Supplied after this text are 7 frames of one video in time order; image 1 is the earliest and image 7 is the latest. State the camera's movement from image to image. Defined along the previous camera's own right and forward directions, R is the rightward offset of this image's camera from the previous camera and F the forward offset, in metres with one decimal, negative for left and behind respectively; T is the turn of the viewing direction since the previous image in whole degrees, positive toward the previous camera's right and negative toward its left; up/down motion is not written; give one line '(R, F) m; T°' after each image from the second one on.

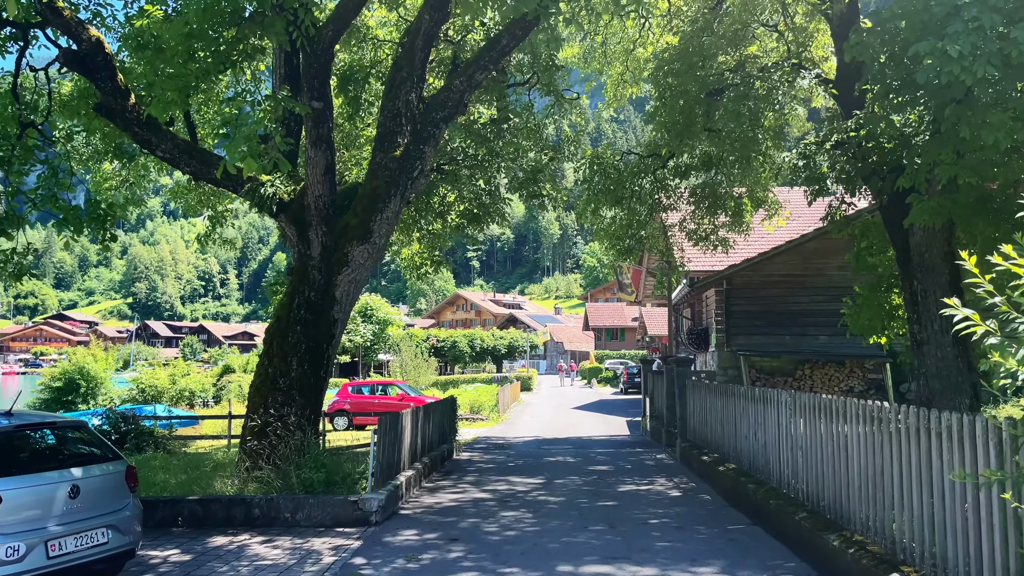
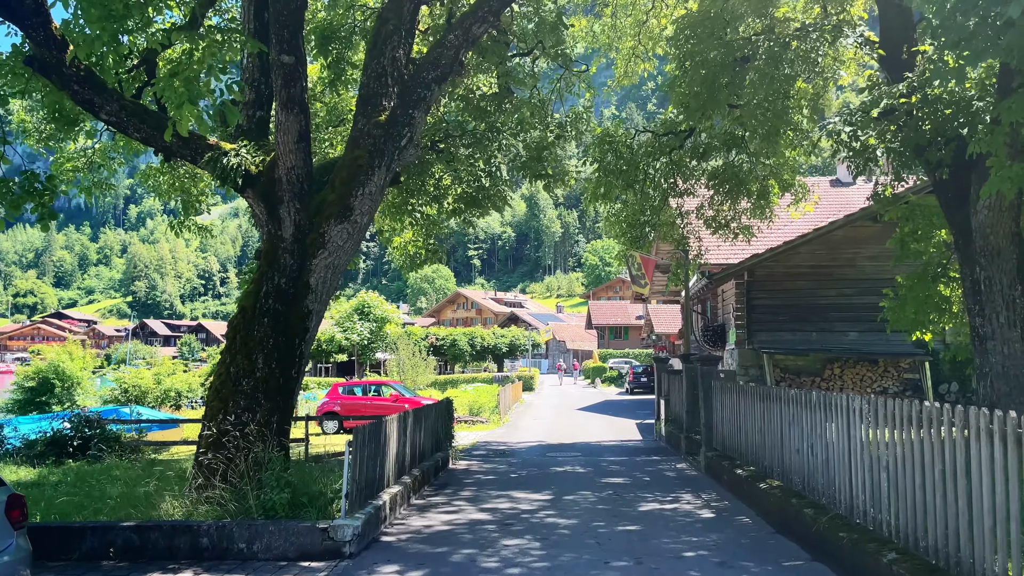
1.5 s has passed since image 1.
(0.0, +1.4) m; 0°
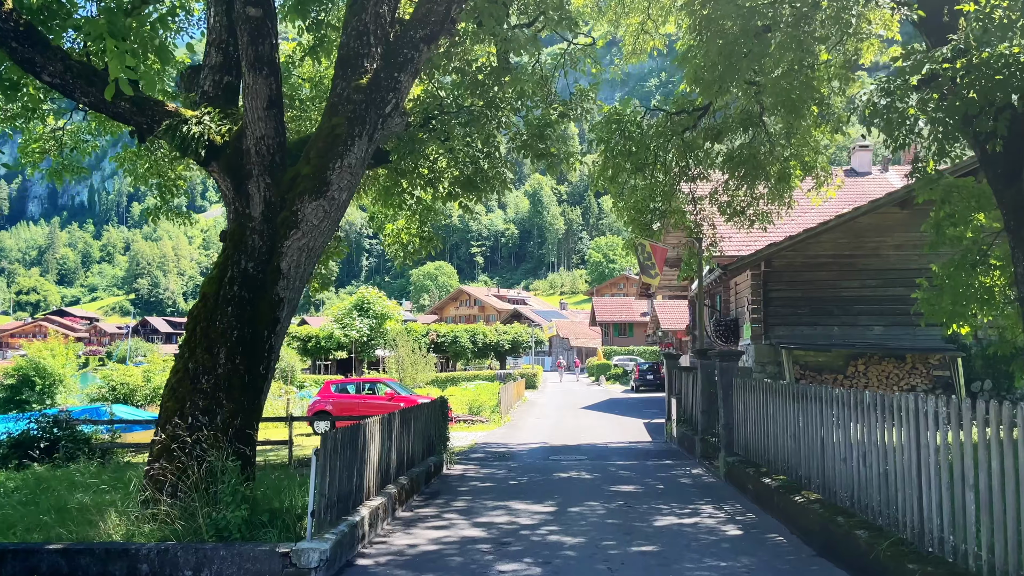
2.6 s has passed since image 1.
(+0.1, +1.0) m; 0°
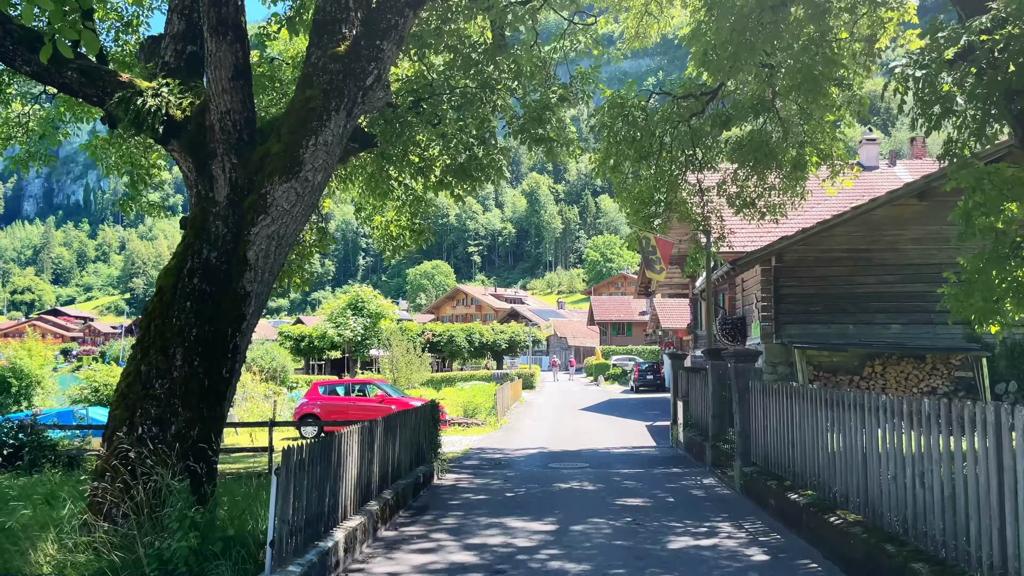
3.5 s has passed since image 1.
(0.0, +0.9) m; 0°
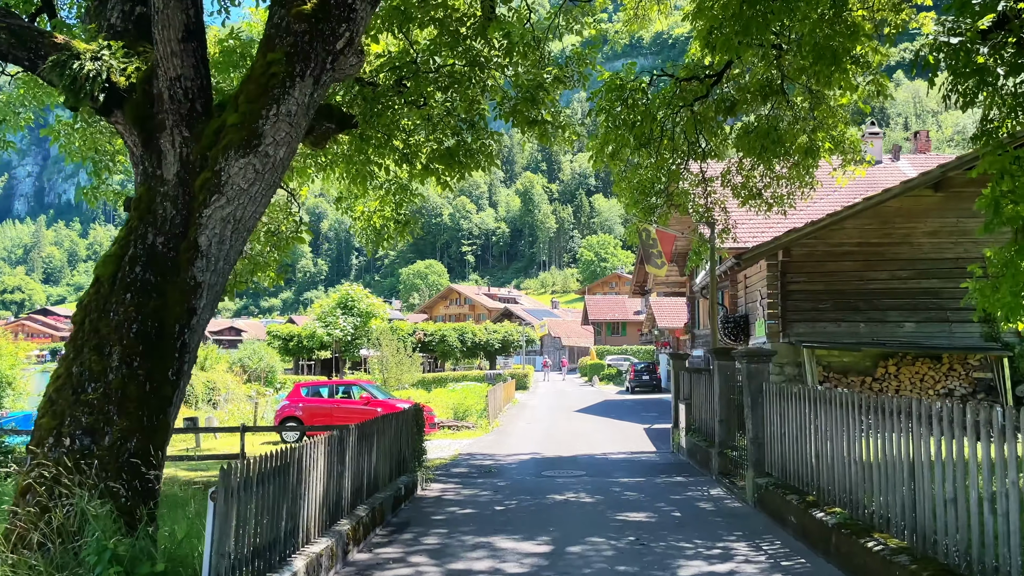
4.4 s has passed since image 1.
(0.0, +0.8) m; 0°
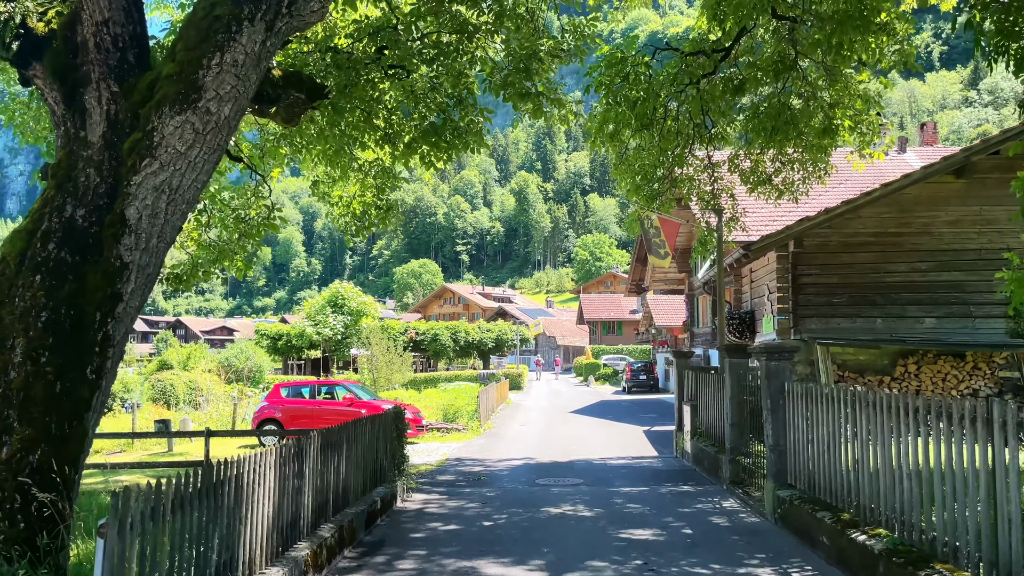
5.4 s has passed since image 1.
(0.0, +0.9) m; 0°
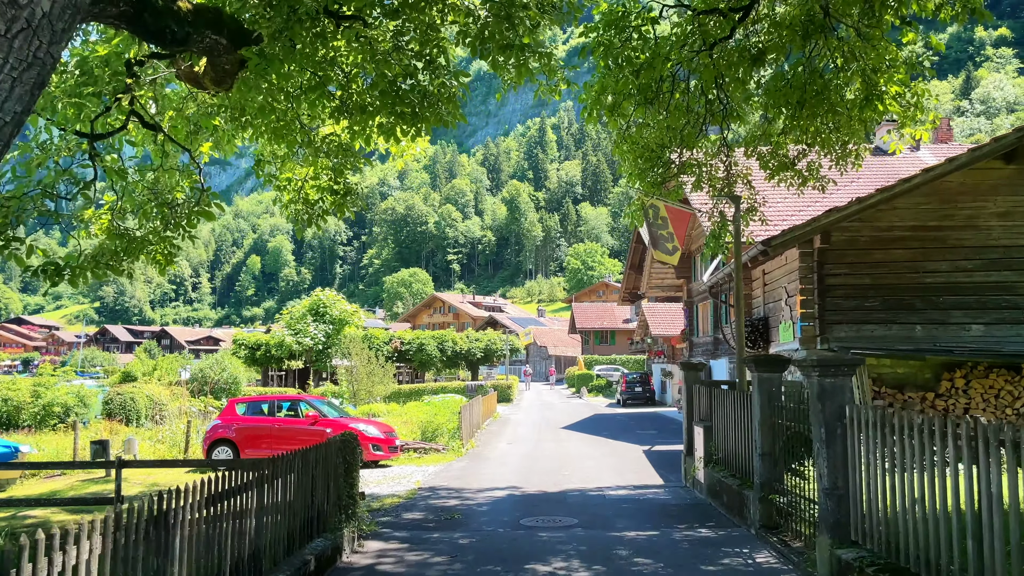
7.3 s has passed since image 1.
(+0.1, +1.8) m; +1°
